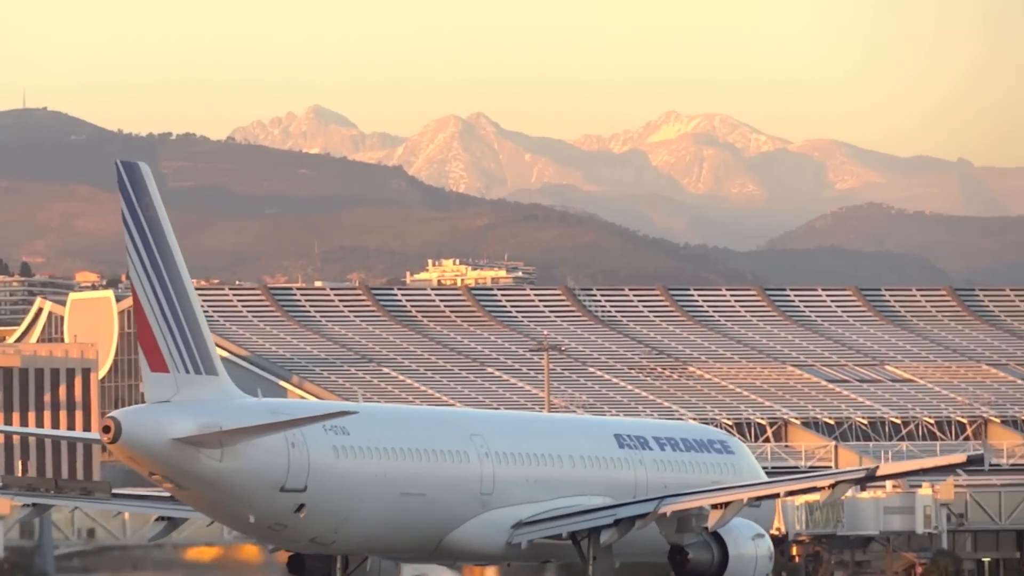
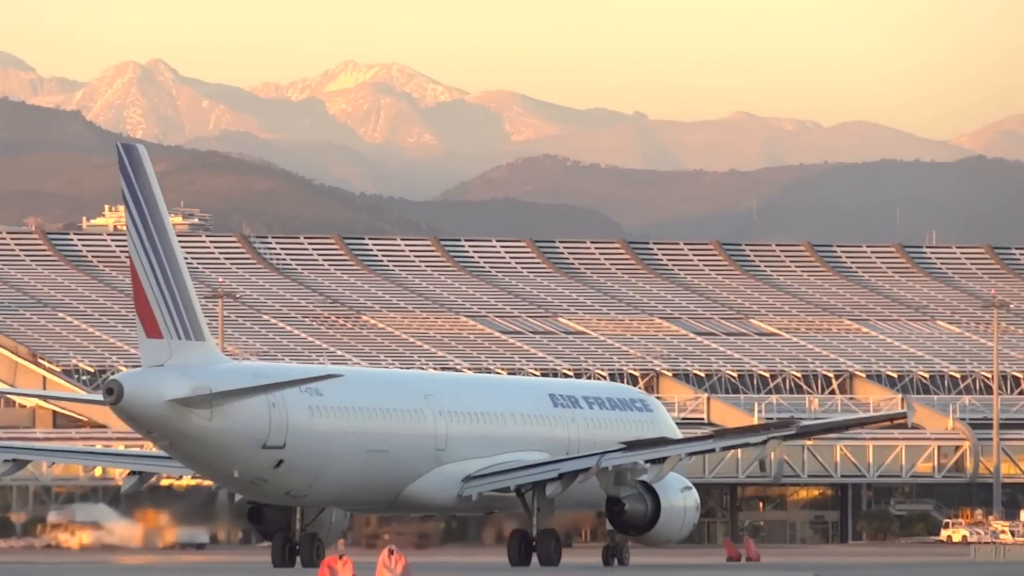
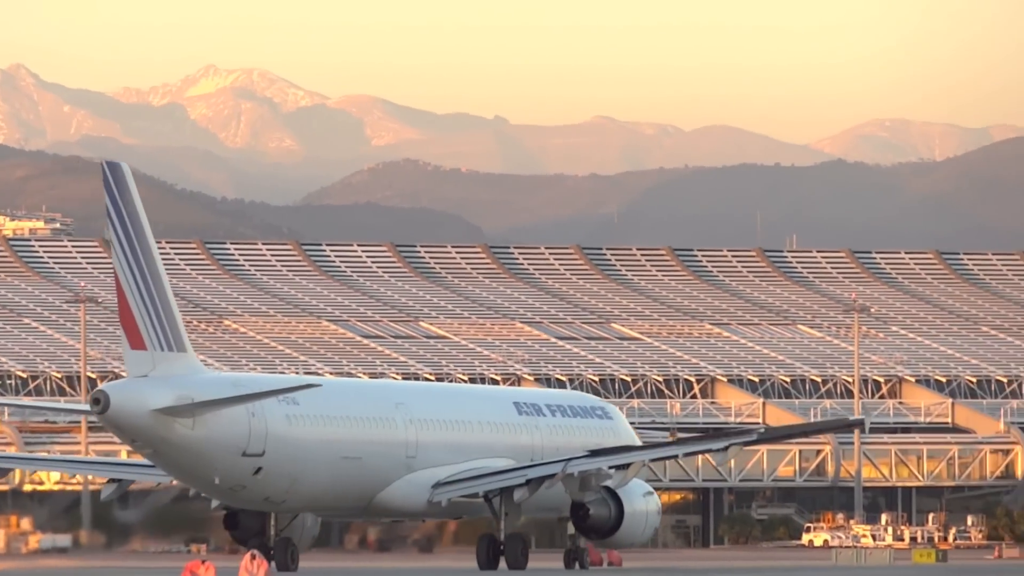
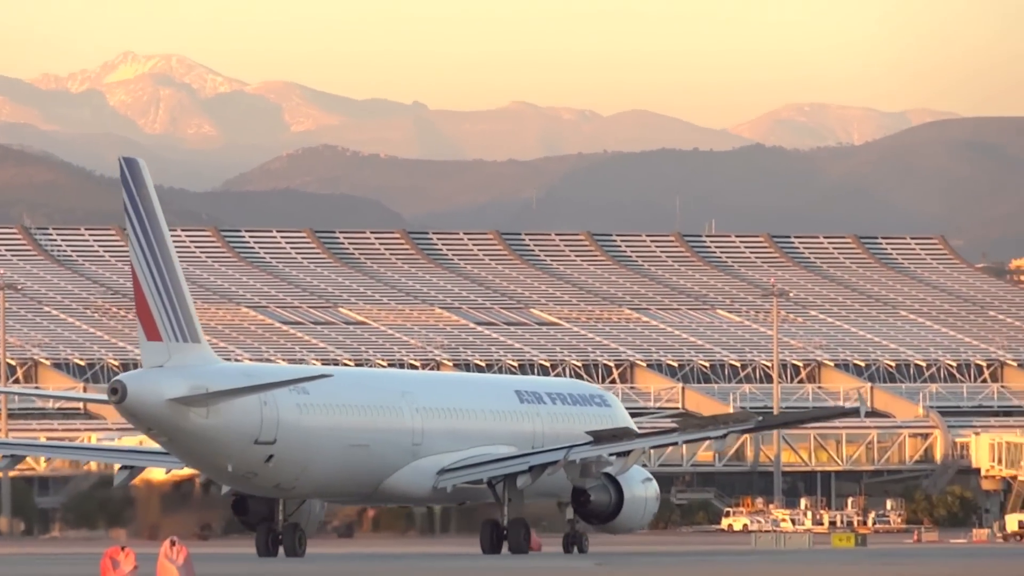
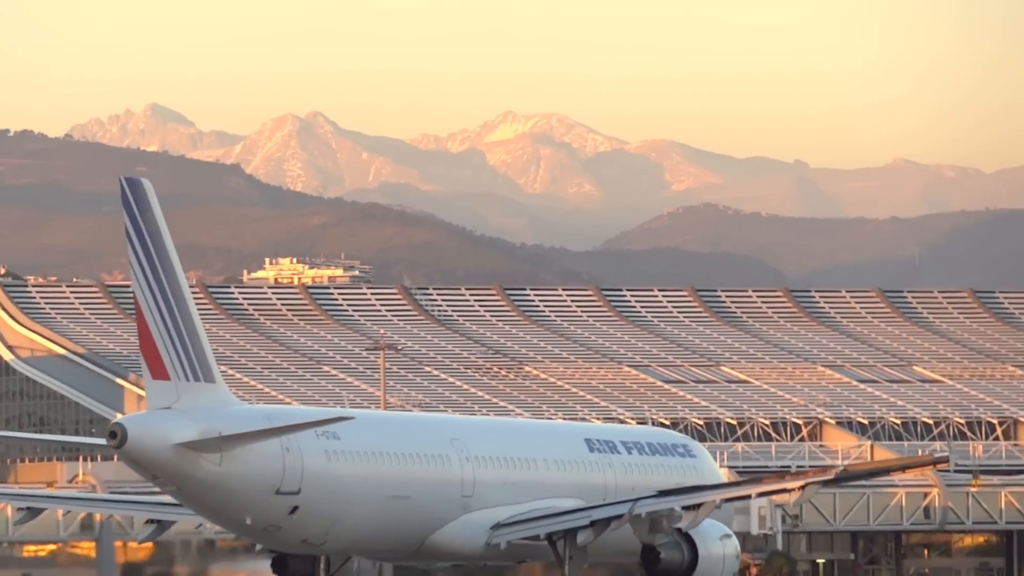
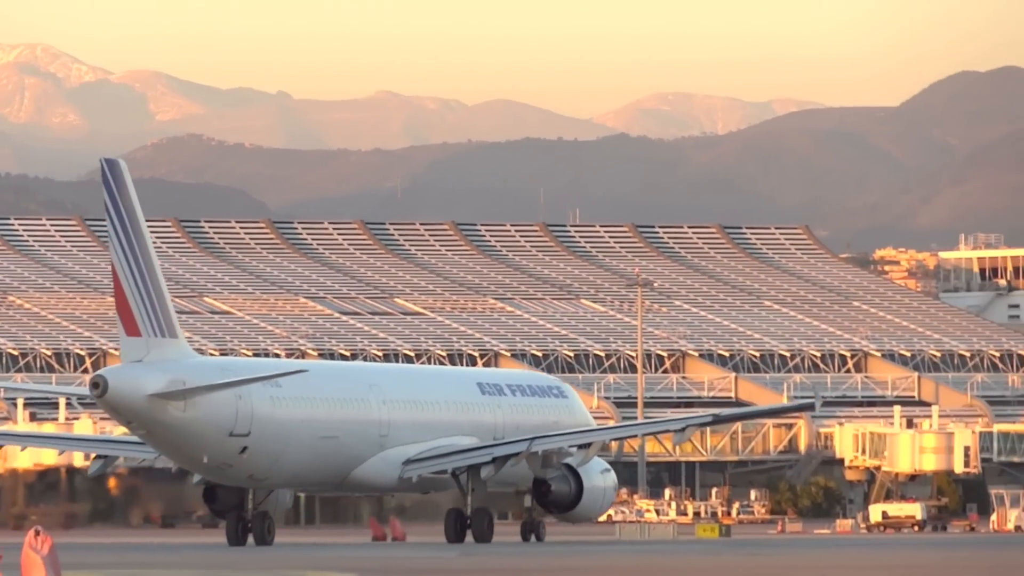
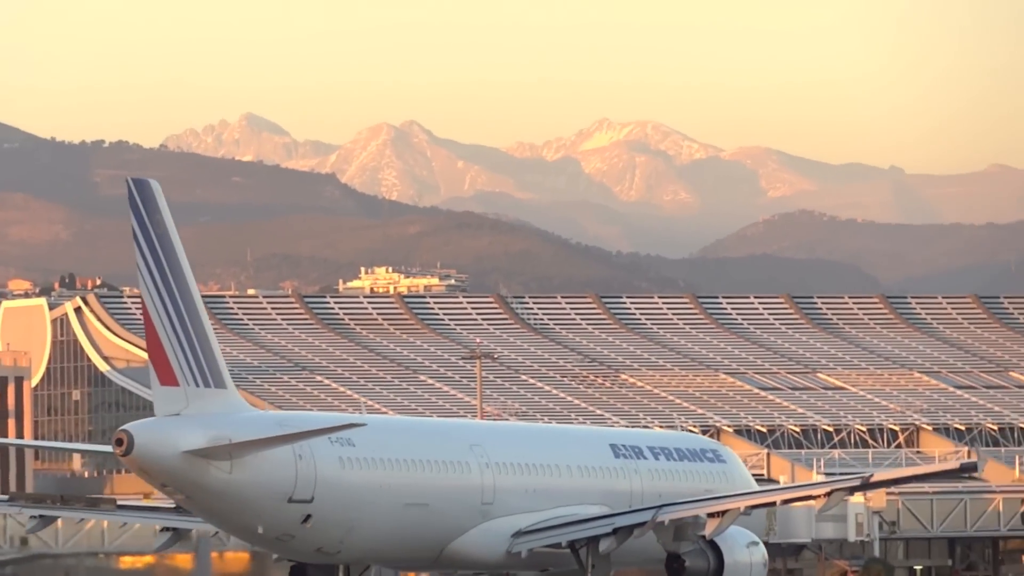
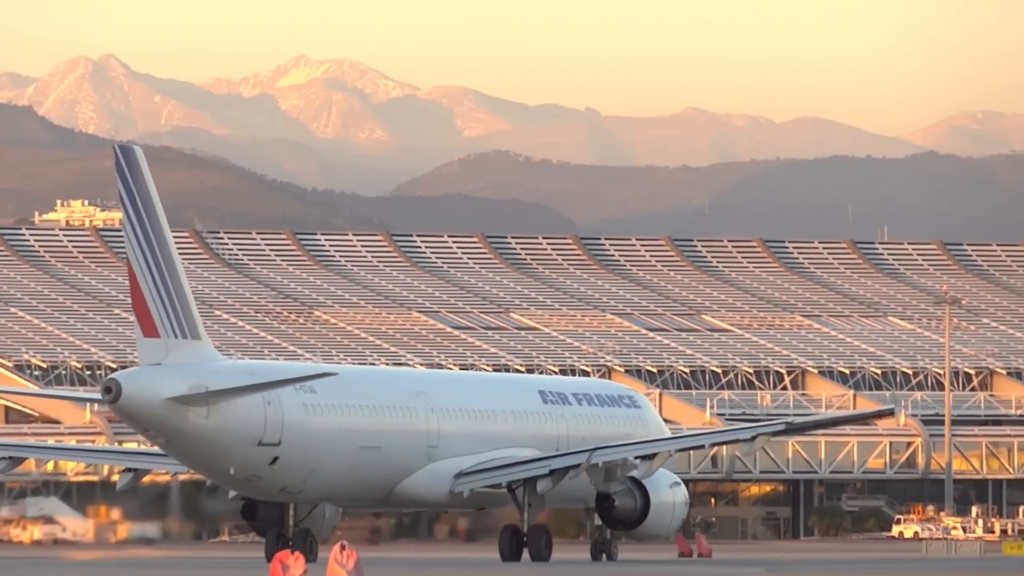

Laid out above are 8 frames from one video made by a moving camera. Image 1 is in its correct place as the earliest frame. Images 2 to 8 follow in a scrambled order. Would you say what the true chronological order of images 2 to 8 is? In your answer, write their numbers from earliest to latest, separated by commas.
7, 5, 2, 8, 3, 4, 6
